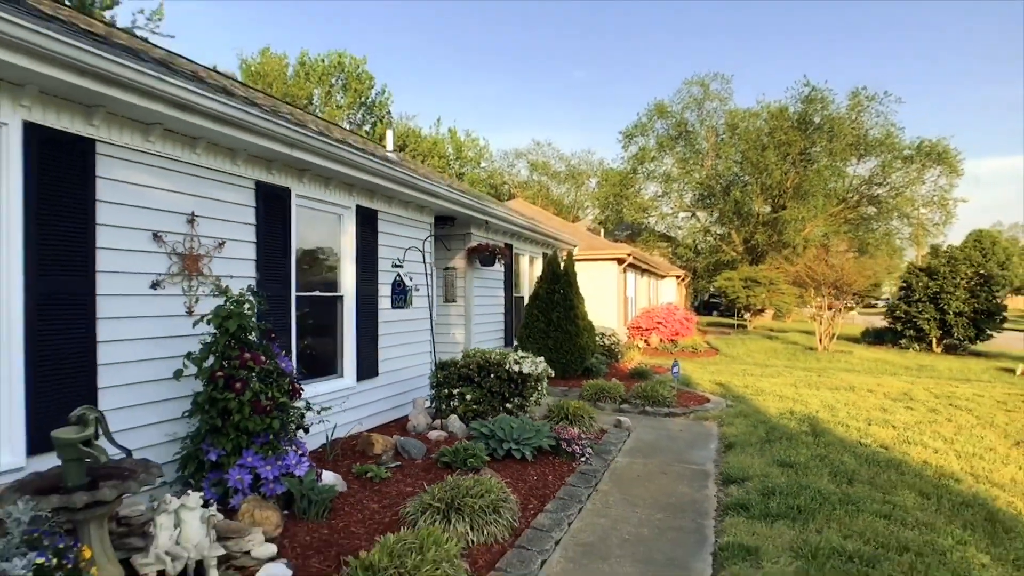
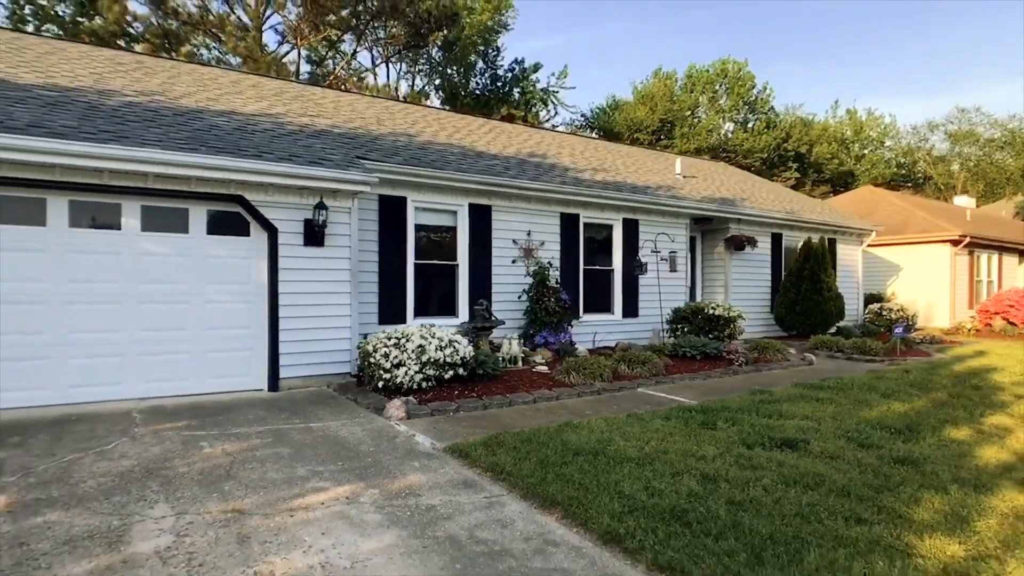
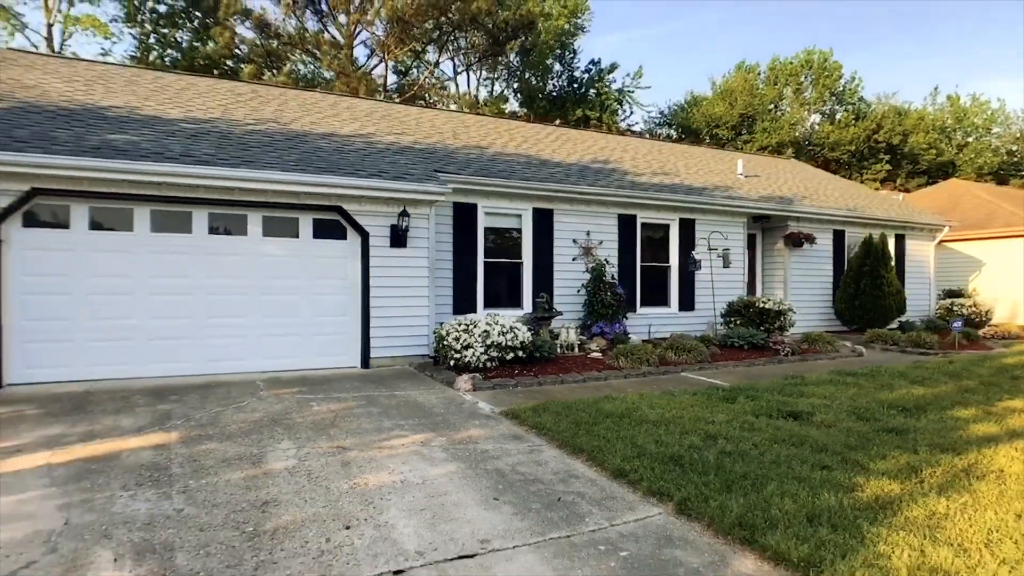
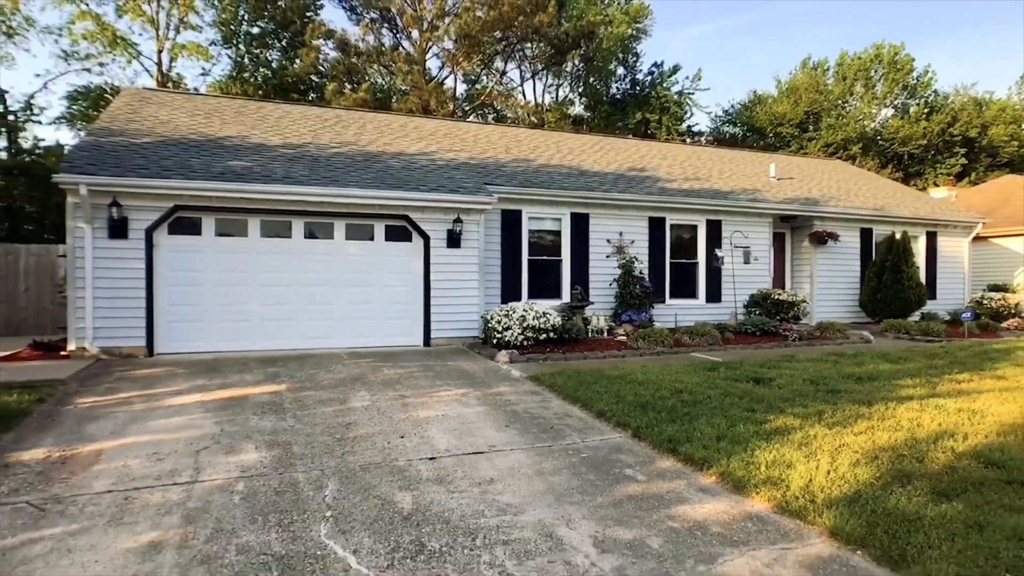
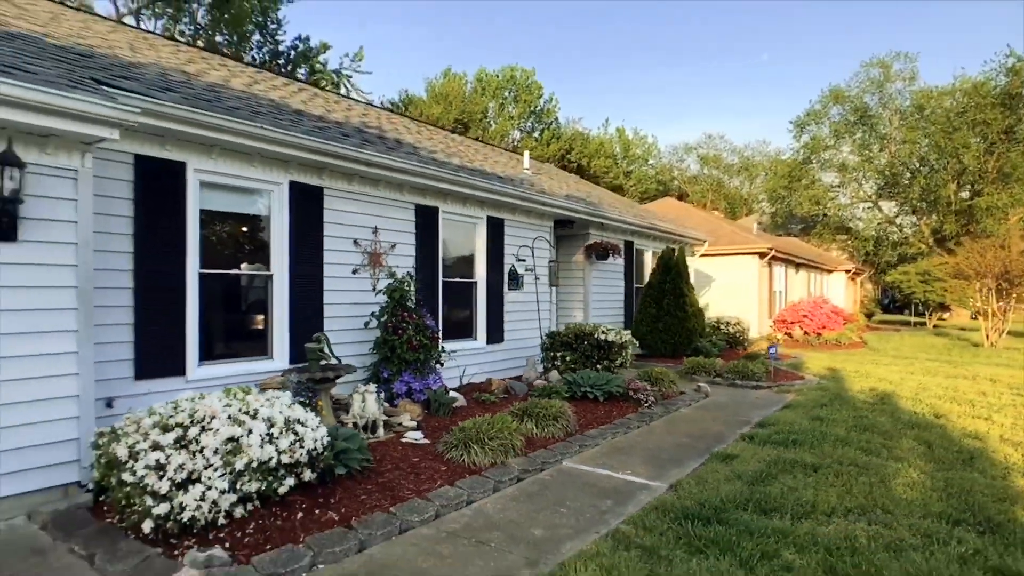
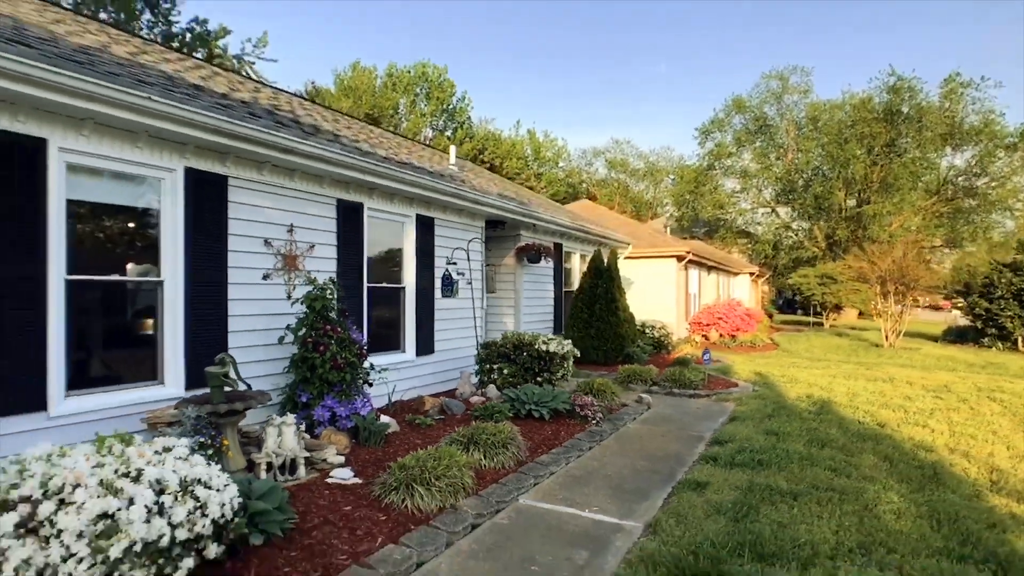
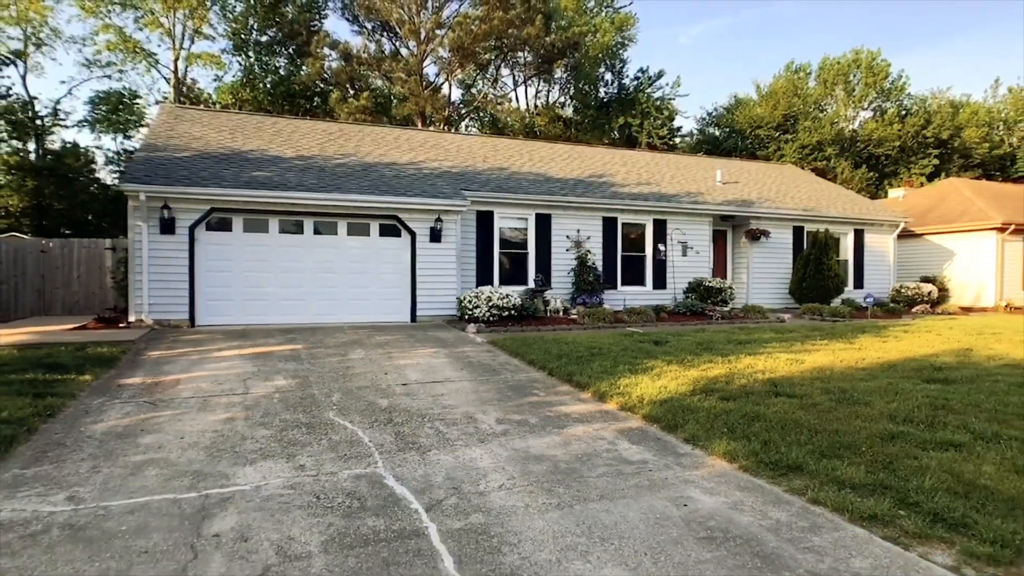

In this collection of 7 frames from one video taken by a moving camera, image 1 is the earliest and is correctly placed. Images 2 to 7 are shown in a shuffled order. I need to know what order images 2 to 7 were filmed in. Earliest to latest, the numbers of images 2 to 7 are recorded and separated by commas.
6, 5, 2, 3, 4, 7
